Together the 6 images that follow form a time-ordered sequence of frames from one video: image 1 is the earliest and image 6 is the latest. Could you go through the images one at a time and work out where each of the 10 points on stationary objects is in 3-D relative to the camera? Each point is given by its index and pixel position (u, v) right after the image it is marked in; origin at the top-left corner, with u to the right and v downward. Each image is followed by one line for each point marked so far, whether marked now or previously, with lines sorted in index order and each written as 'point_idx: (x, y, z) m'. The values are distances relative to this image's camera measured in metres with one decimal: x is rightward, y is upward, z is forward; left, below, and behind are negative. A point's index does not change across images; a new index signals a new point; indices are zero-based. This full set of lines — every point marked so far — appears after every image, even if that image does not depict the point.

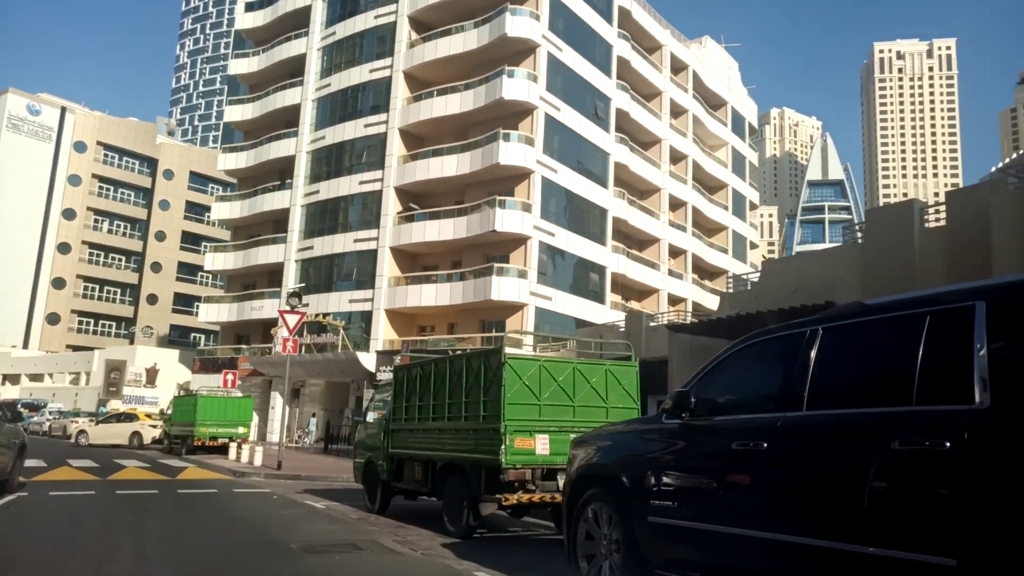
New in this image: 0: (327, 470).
0: (-4.3, -4.2, +17.5) m
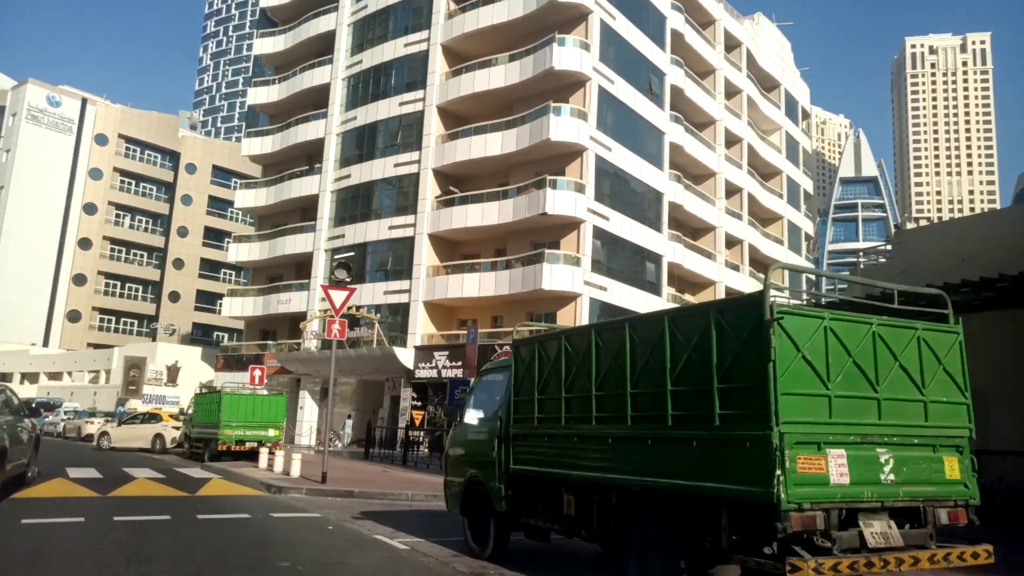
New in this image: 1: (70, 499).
0: (-2.4, -3.6, +14.1) m
1: (-6.8, -3.3, +11.6) m
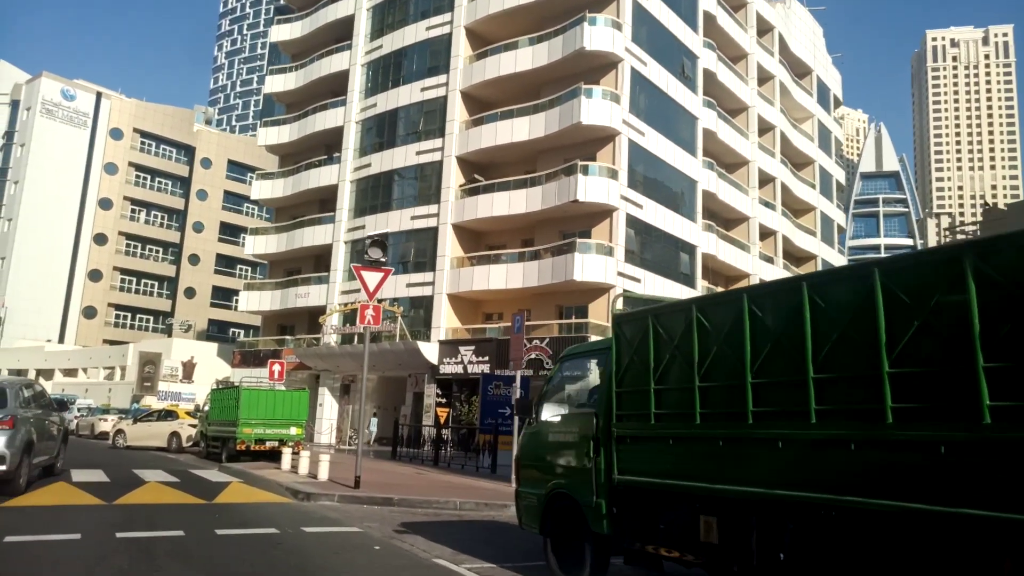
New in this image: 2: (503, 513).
0: (-1.5, -3.3, +12.6) m
1: (-5.9, -3.0, +10.2) m
2: (-0.1, -3.2, +10.9) m
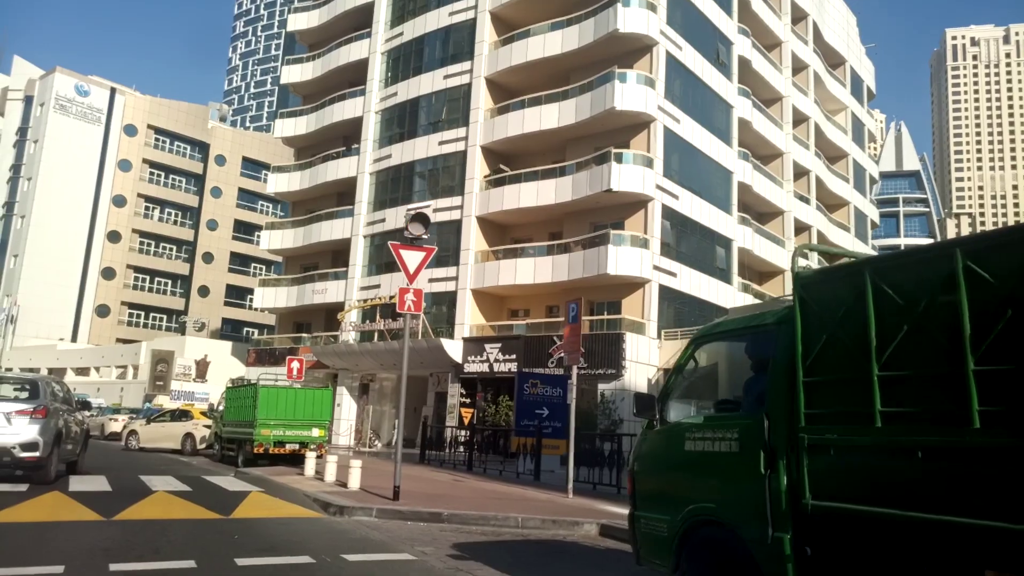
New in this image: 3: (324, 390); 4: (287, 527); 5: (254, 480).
0: (-0.7, -3.0, +11.0) m
1: (-5.1, -2.7, +8.6) m
2: (+0.7, -3.0, +9.2) m
3: (-4.7, -2.5, +18.9) m
4: (-2.6, -2.8, +9.0) m
5: (-4.8, -3.5, +14.0) m
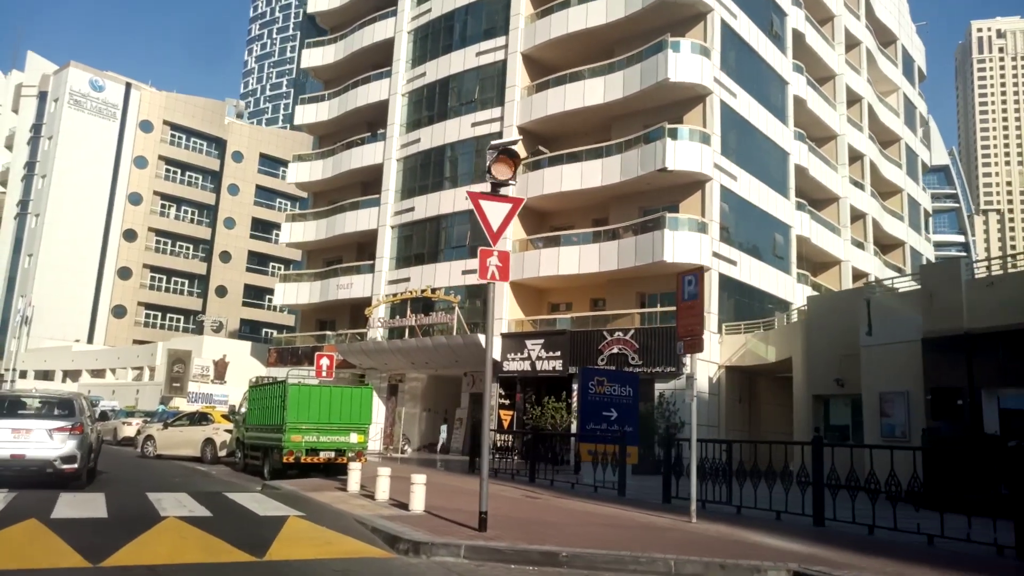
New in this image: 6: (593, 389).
0: (+0.6, -2.6, +8.4) m
1: (-3.9, -2.3, +6.1) m
2: (+2.0, -2.5, +6.6) m
3: (-3.3, -2.2, +16.4) m
4: (-1.4, -2.4, +6.4) m
5: (-3.4, -3.2, +11.4) m
6: (+1.9, -2.3, +17.6) m
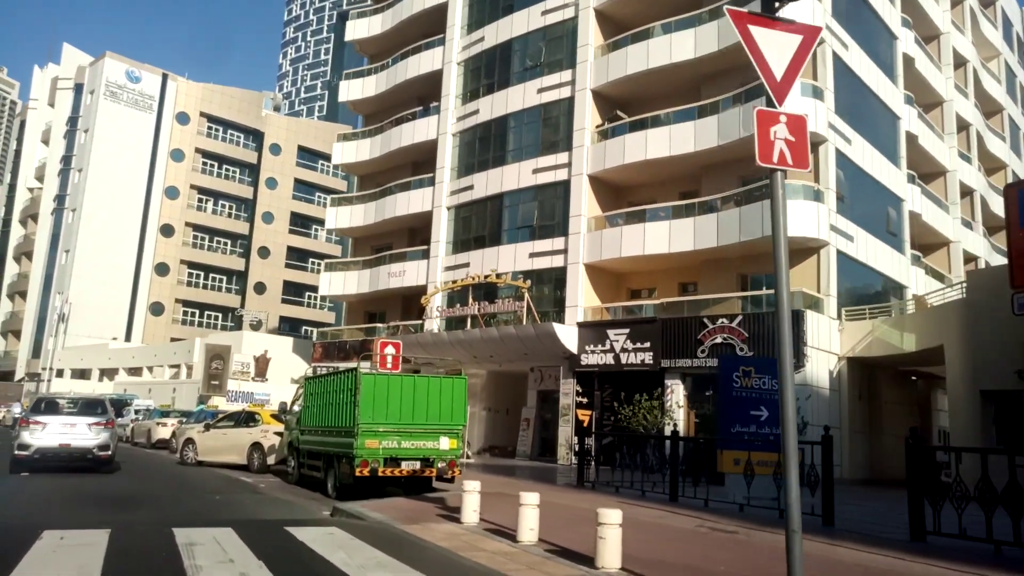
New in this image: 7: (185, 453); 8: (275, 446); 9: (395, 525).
0: (+2.5, -2.0, +4.7) m
1: (-2.1, -1.7, +2.6) m
2: (+3.7, -1.9, +2.8) m
3: (-1.1, -1.6, +12.9) m
4: (+0.4, -1.8, +2.8) m
5: (-1.5, -2.5, +7.9) m
6: (+4.1, -1.7, +13.8) m
7: (-8.7, -4.2, +19.7) m
8: (-5.8, -3.8, +18.3) m
9: (-1.3, -2.6, +8.2) m
